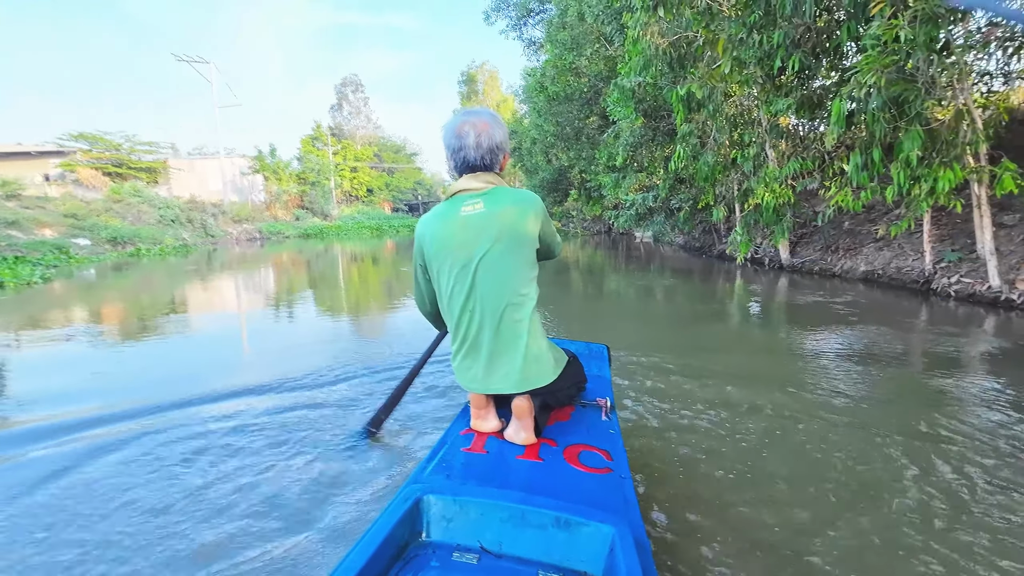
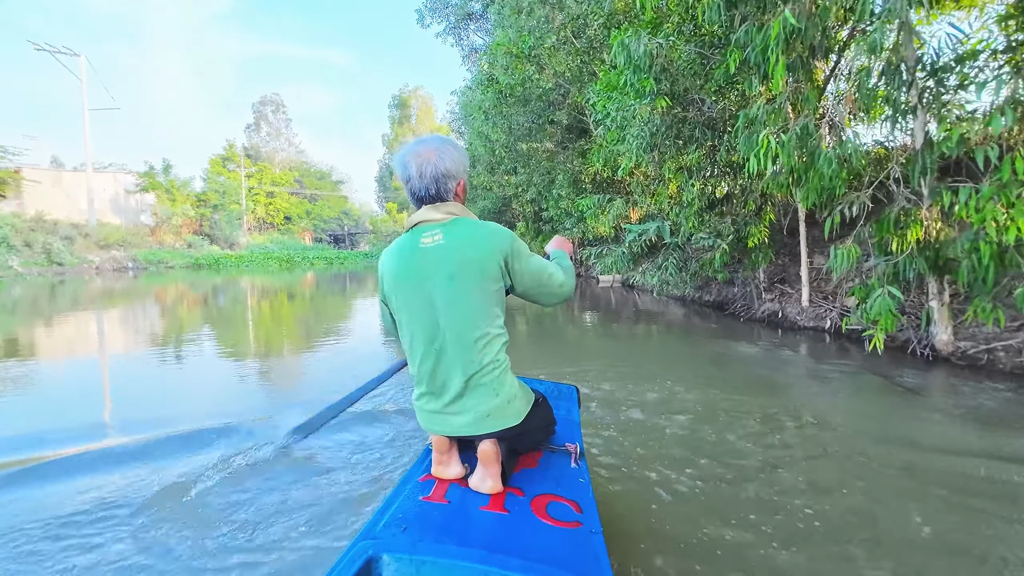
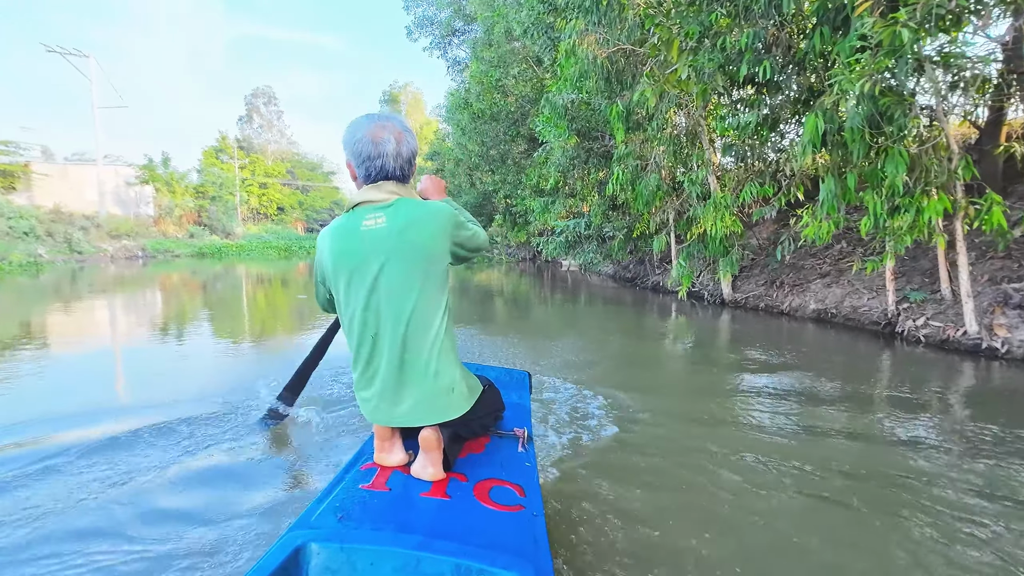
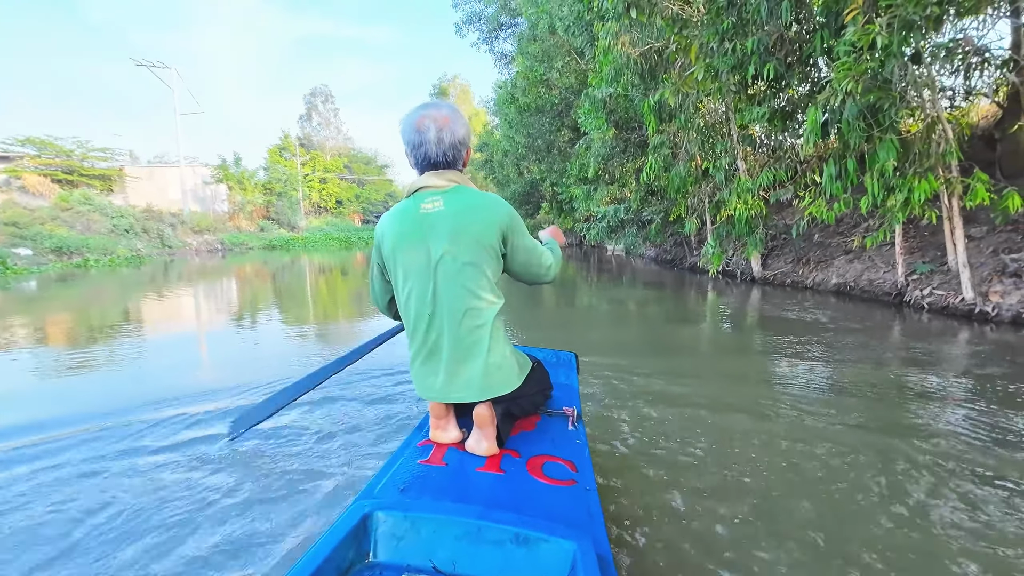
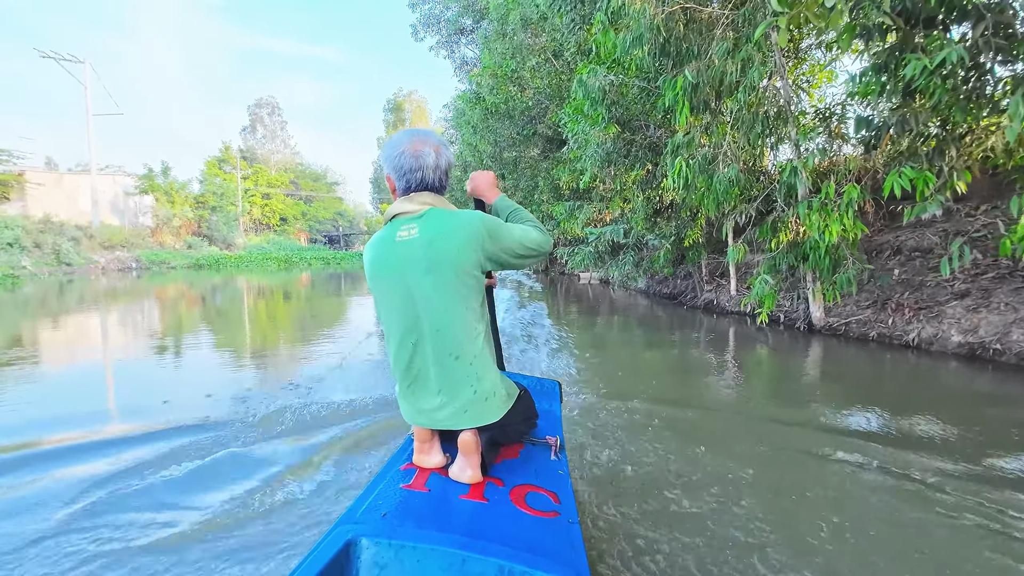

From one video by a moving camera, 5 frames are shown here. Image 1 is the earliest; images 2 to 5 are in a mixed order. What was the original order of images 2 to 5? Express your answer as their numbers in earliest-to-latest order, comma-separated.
4, 3, 5, 2
